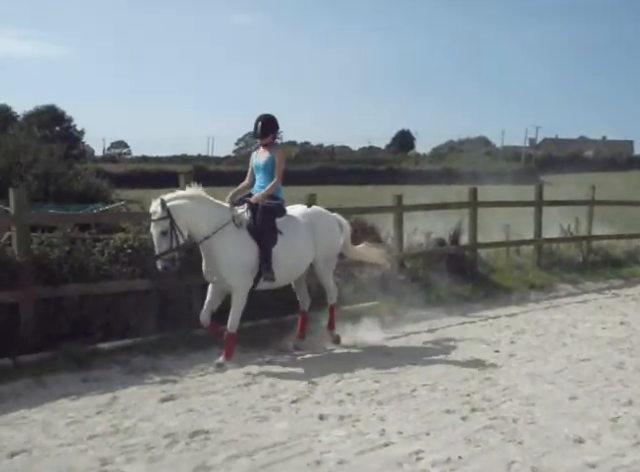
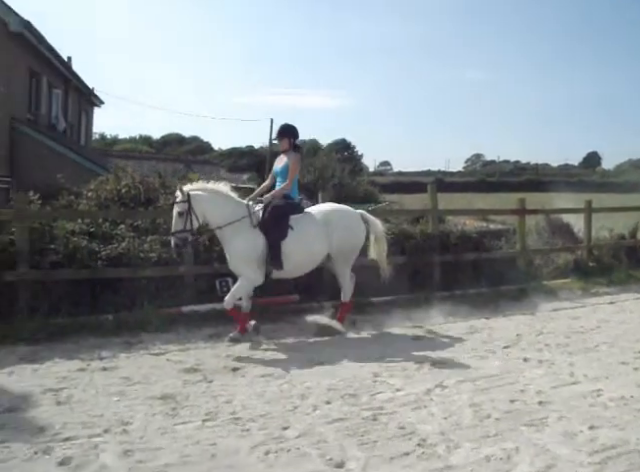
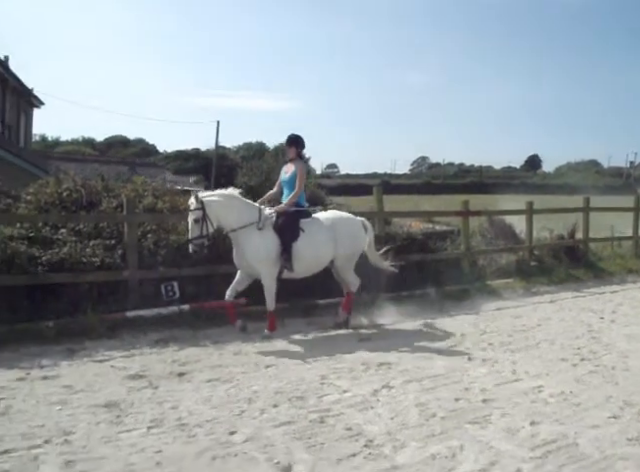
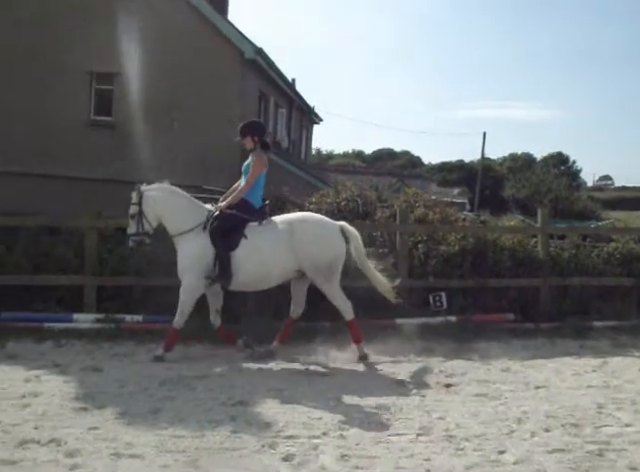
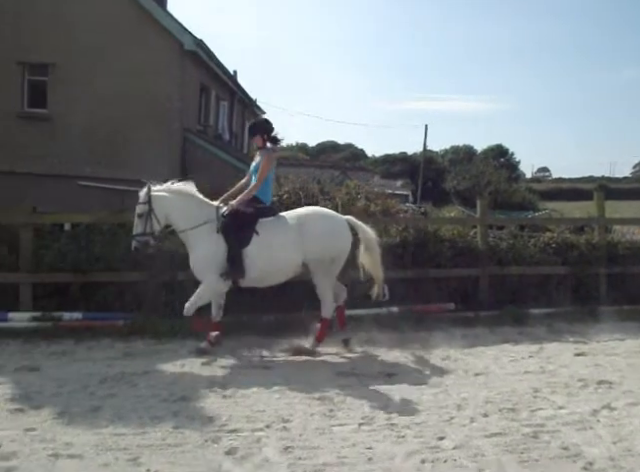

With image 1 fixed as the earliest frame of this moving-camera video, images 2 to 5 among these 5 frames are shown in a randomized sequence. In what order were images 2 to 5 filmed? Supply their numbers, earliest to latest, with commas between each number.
3, 2, 5, 4
